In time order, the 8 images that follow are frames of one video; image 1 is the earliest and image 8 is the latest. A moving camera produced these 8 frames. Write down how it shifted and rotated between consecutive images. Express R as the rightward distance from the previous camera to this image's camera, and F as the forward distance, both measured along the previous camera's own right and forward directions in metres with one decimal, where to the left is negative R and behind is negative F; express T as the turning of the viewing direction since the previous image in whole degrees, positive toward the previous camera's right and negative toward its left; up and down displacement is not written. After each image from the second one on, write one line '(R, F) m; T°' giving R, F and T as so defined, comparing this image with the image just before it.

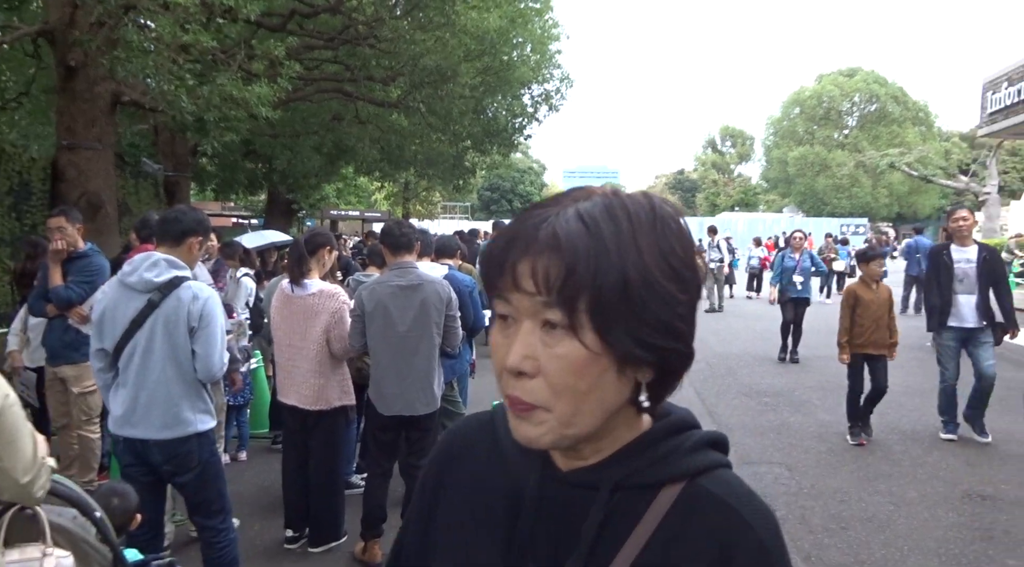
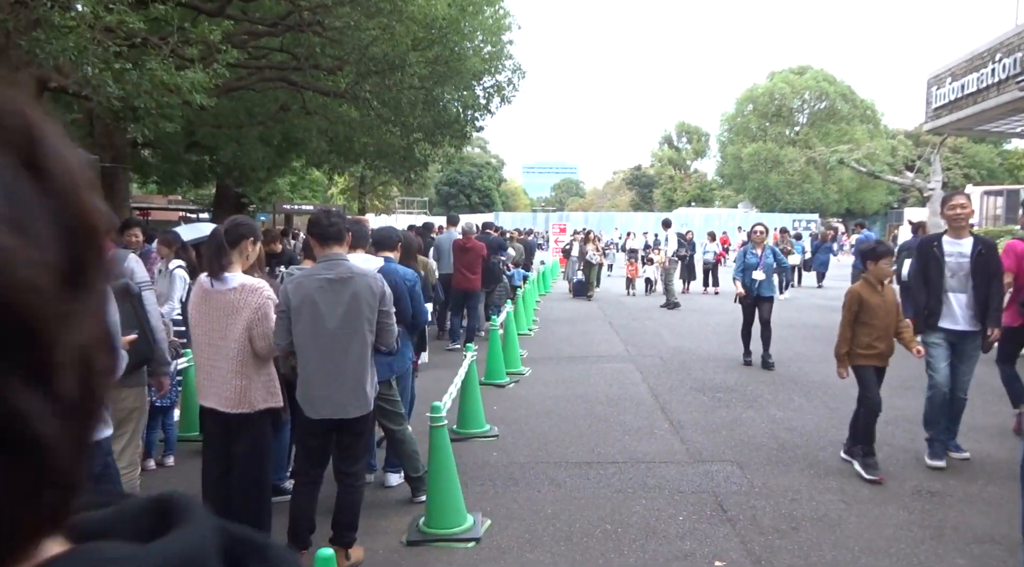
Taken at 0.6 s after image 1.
(+0.1, +0.3) m; +3°
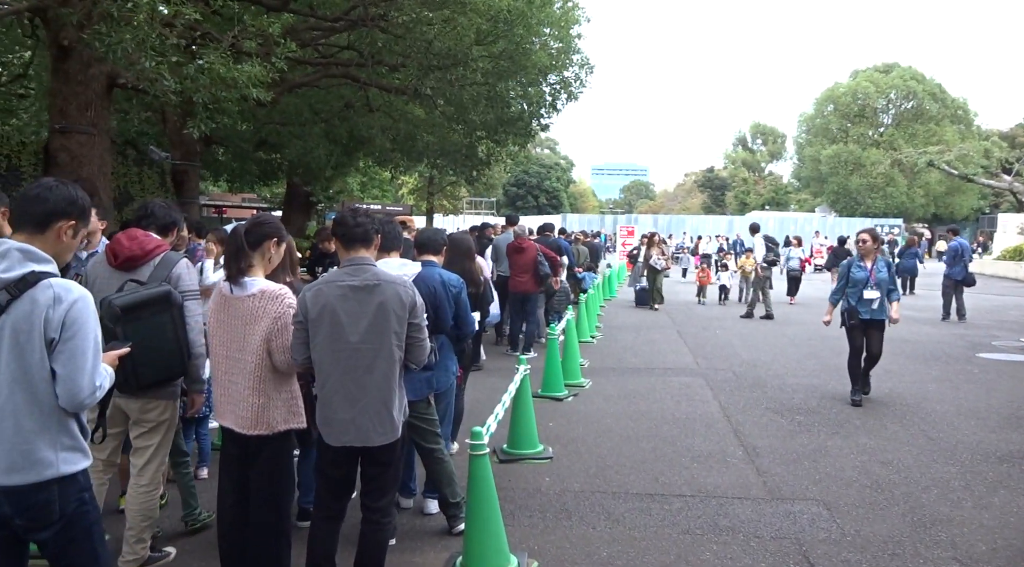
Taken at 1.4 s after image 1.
(+0.1, +0.6) m; -5°
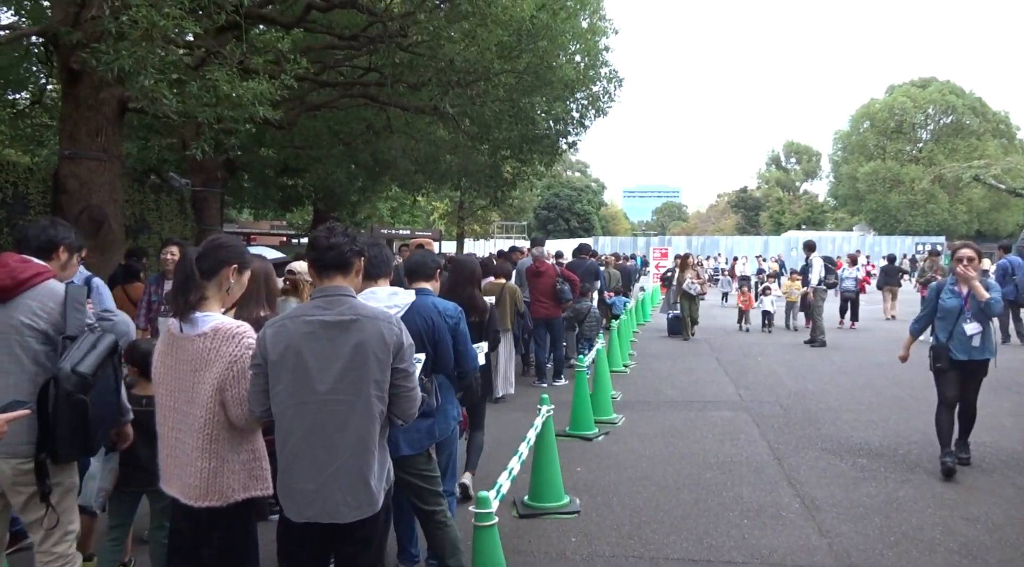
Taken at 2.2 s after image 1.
(+0.1, +0.8) m; -2°
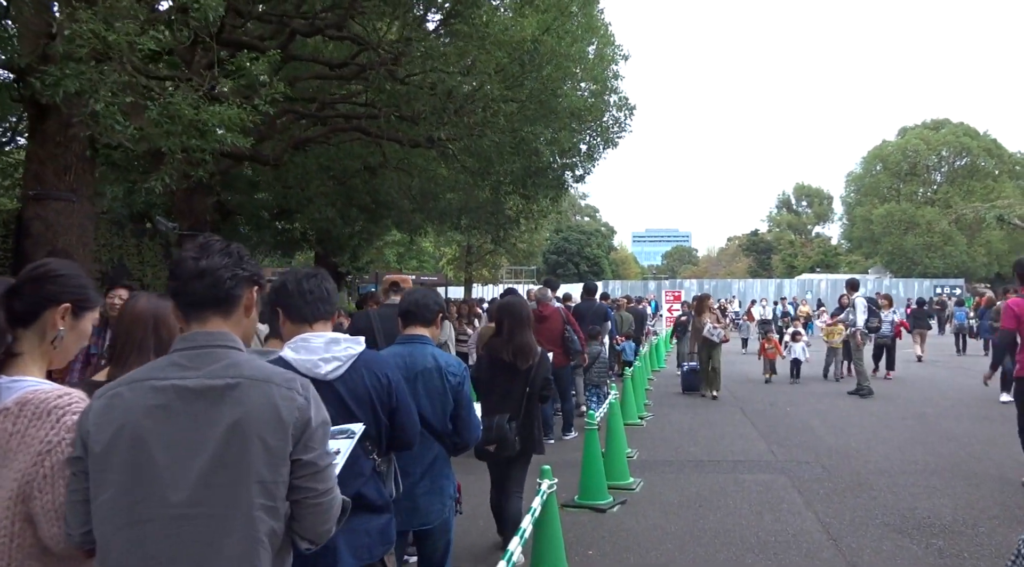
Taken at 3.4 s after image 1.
(+0.1, +1.1) m; -1°
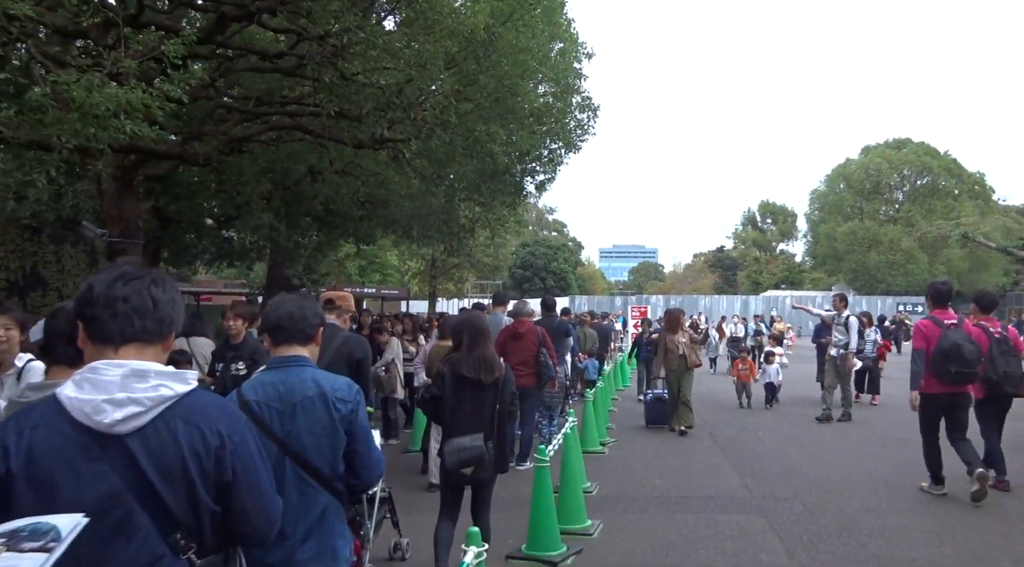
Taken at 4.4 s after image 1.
(+0.2, +1.0) m; +2°
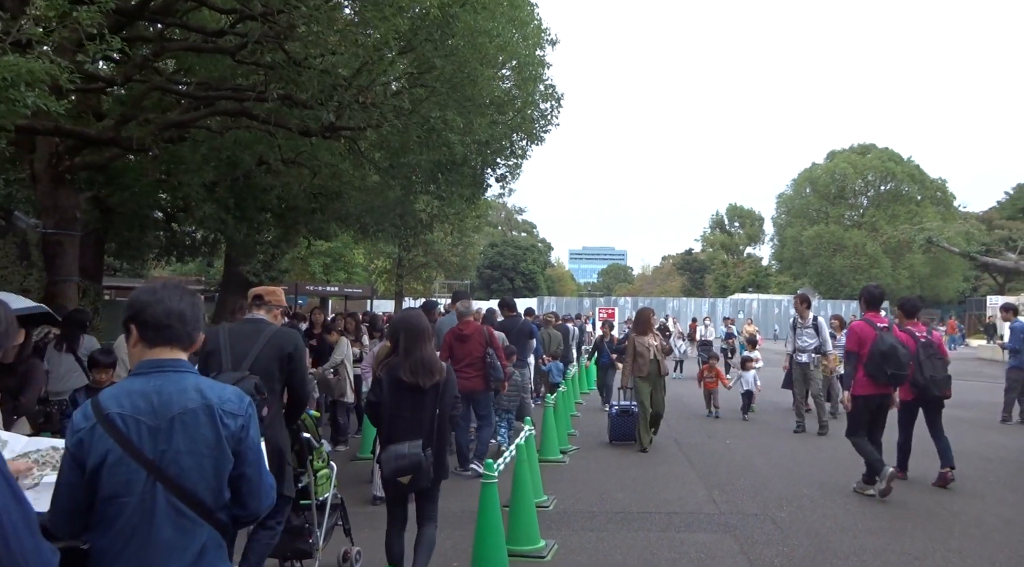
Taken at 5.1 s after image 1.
(+0.2, +0.6) m; +2°
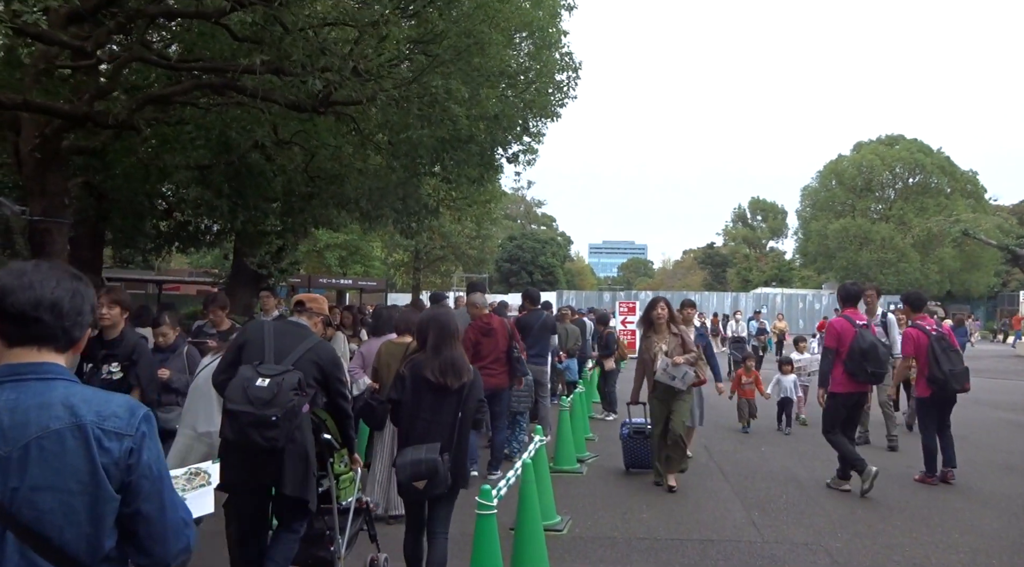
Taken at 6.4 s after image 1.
(+0.1, +1.1) m; -1°
